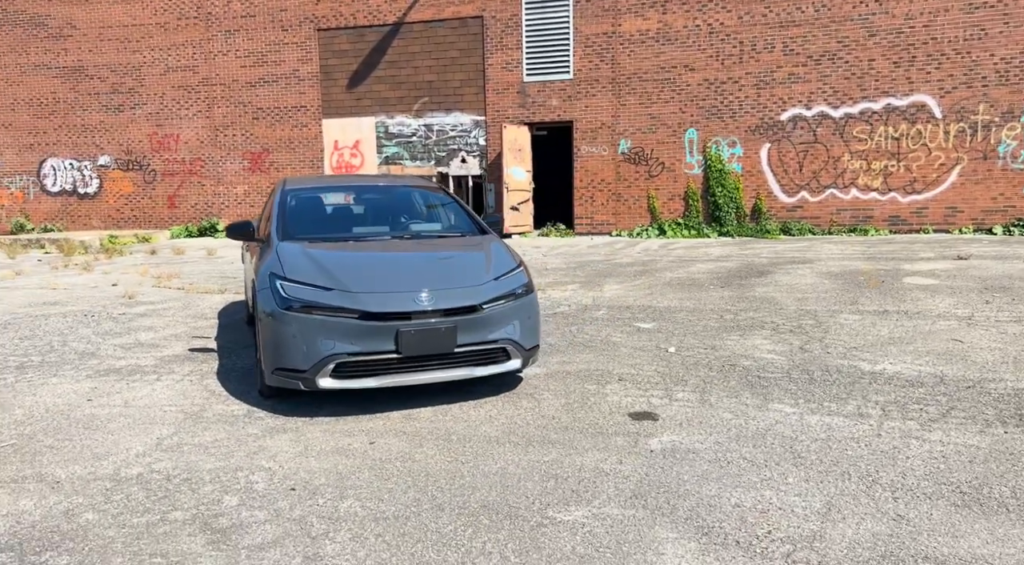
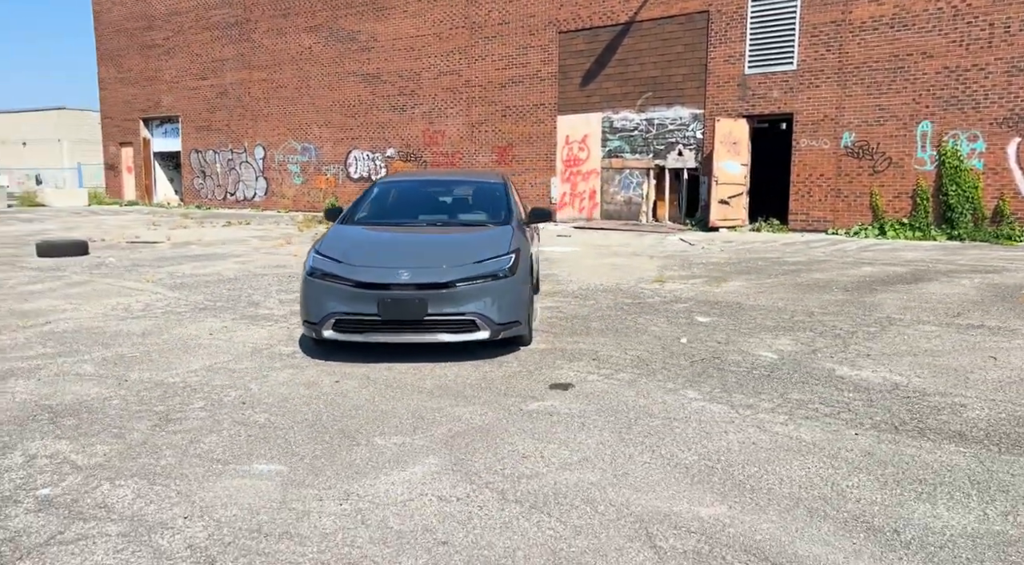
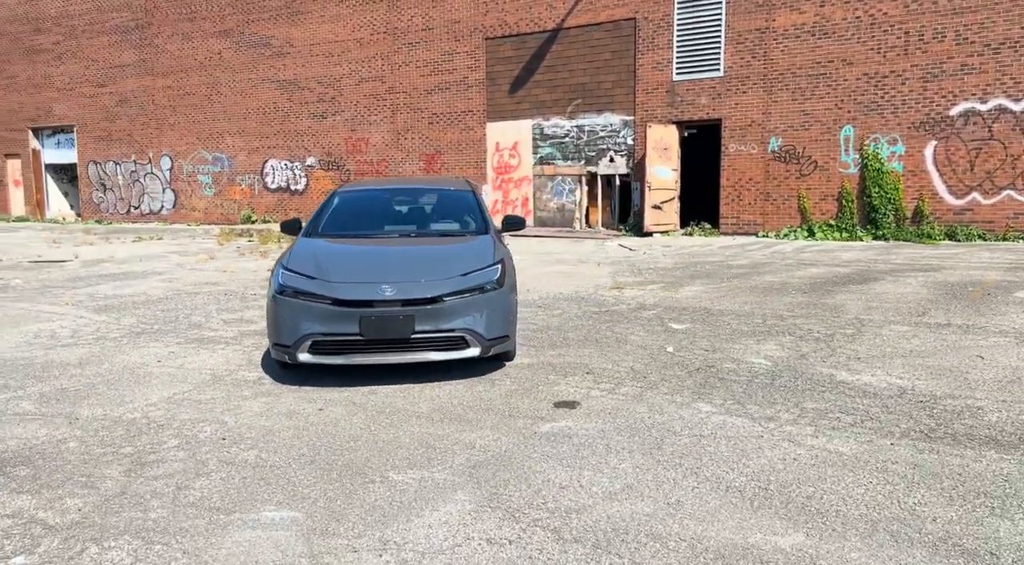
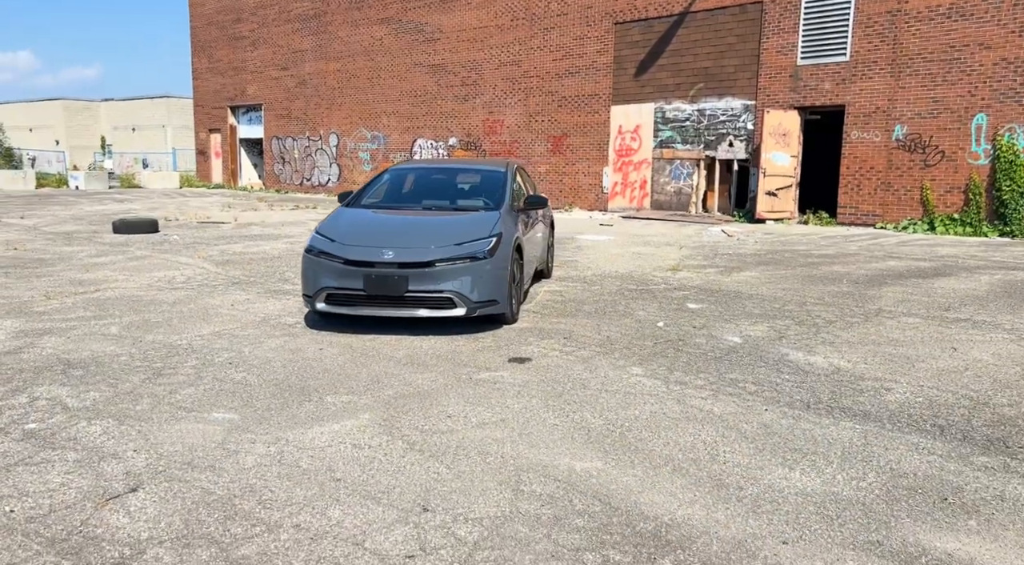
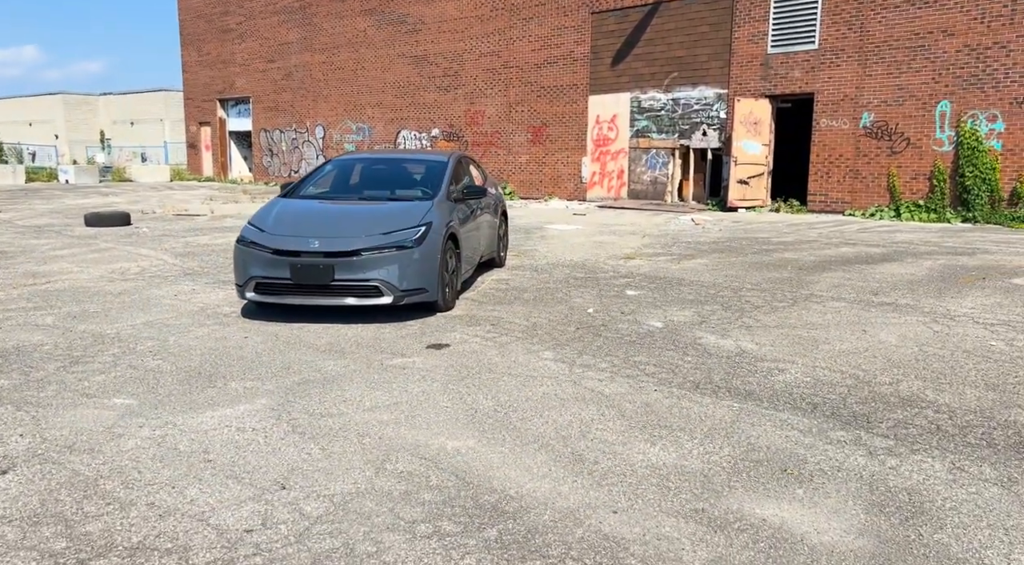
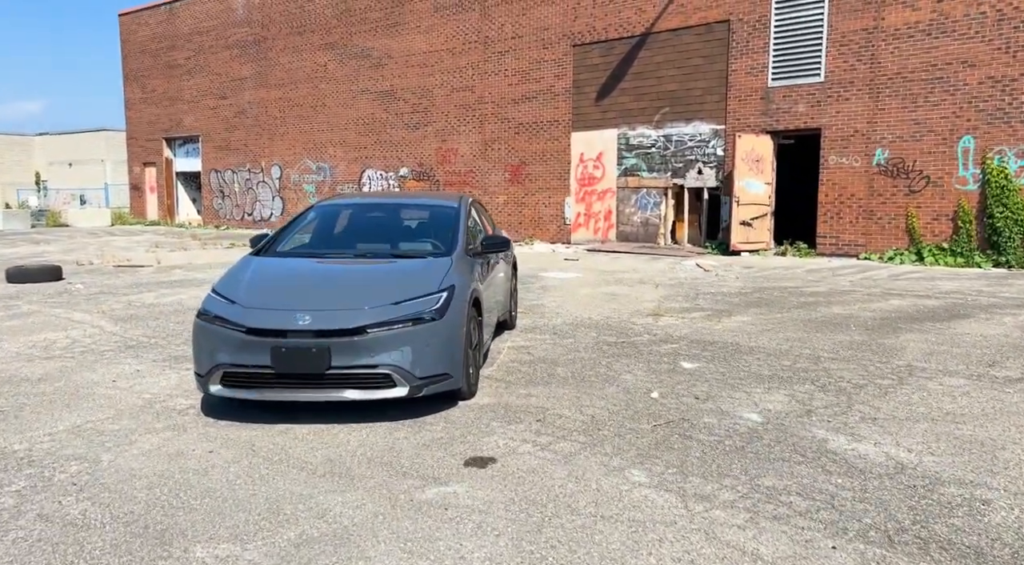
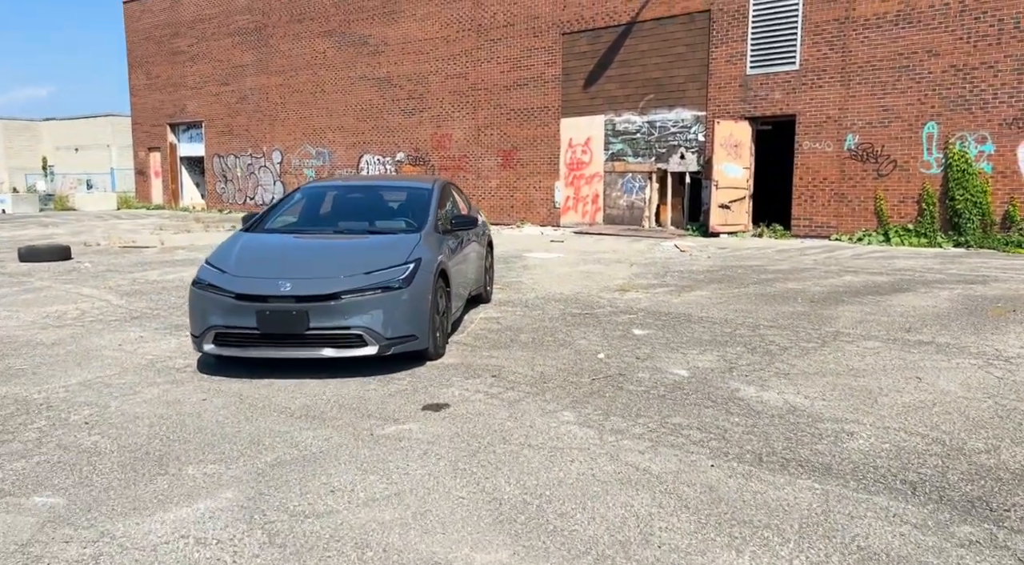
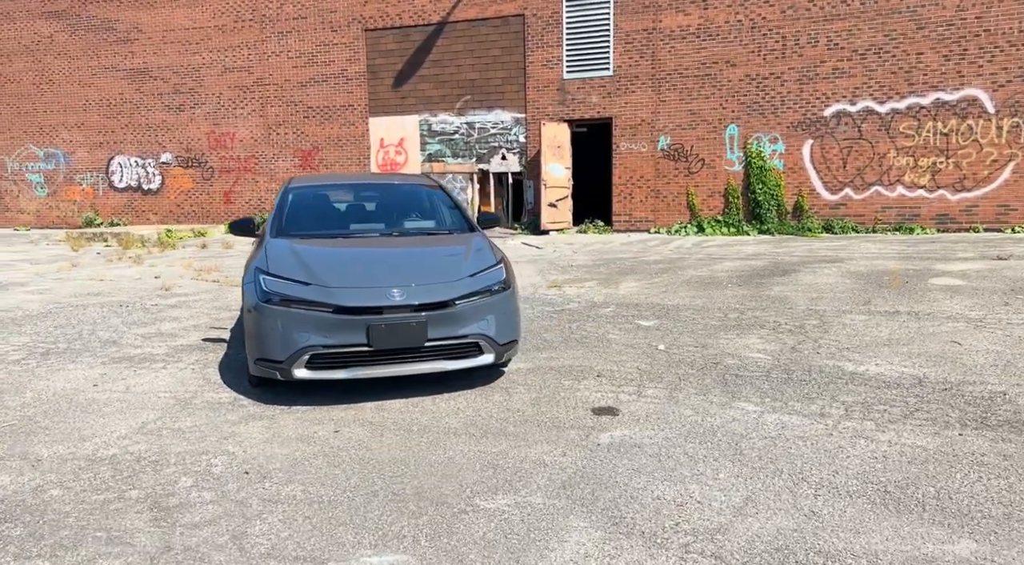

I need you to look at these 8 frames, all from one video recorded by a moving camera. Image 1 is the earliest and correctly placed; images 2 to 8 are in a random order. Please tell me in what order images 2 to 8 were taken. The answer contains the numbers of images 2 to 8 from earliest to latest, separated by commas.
8, 3, 2, 4, 5, 7, 6
